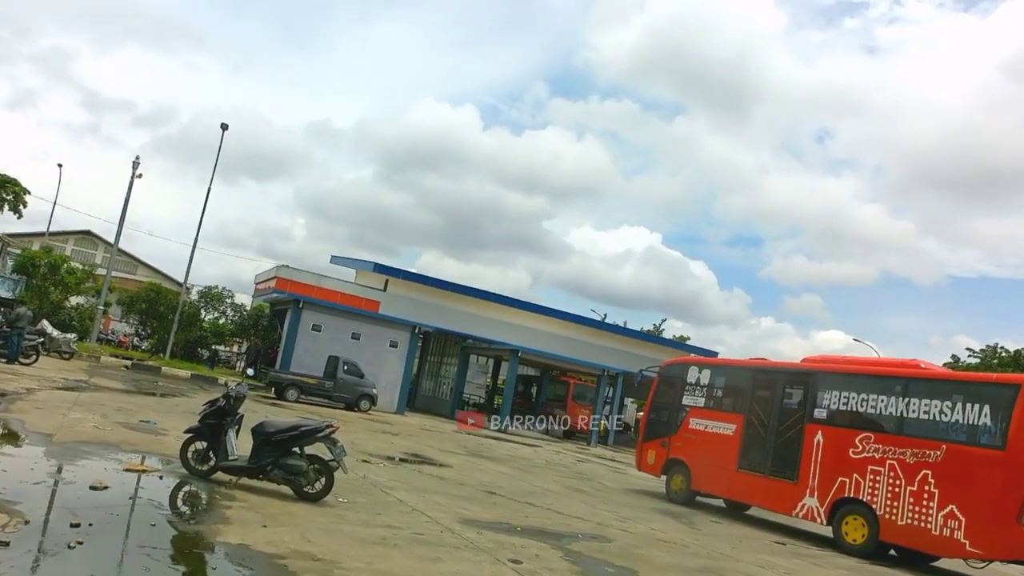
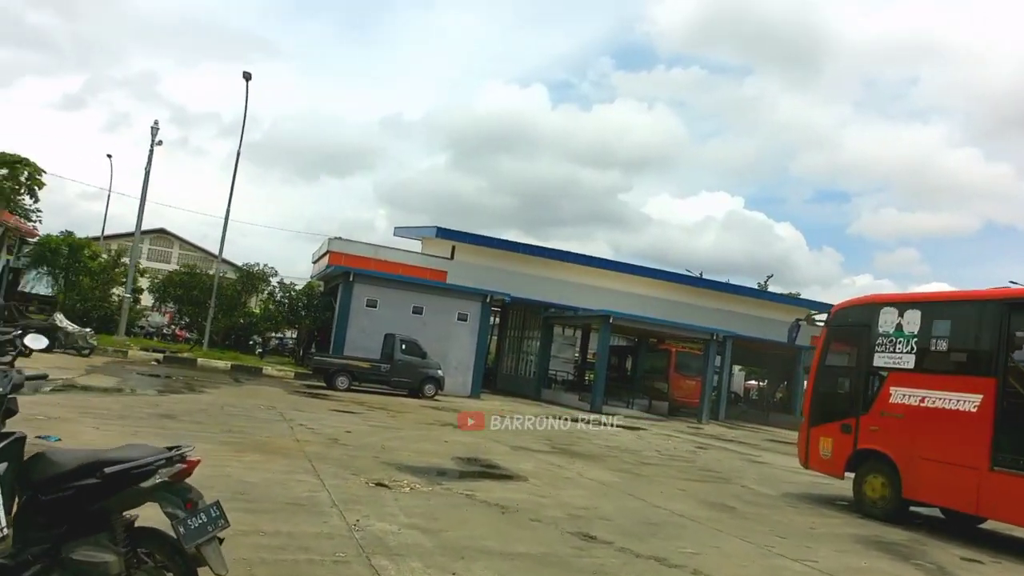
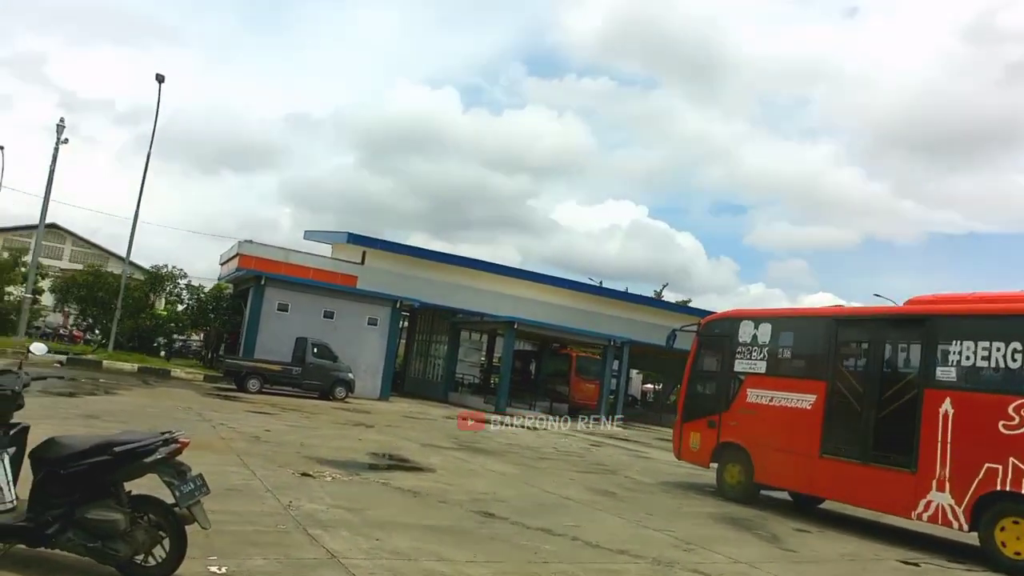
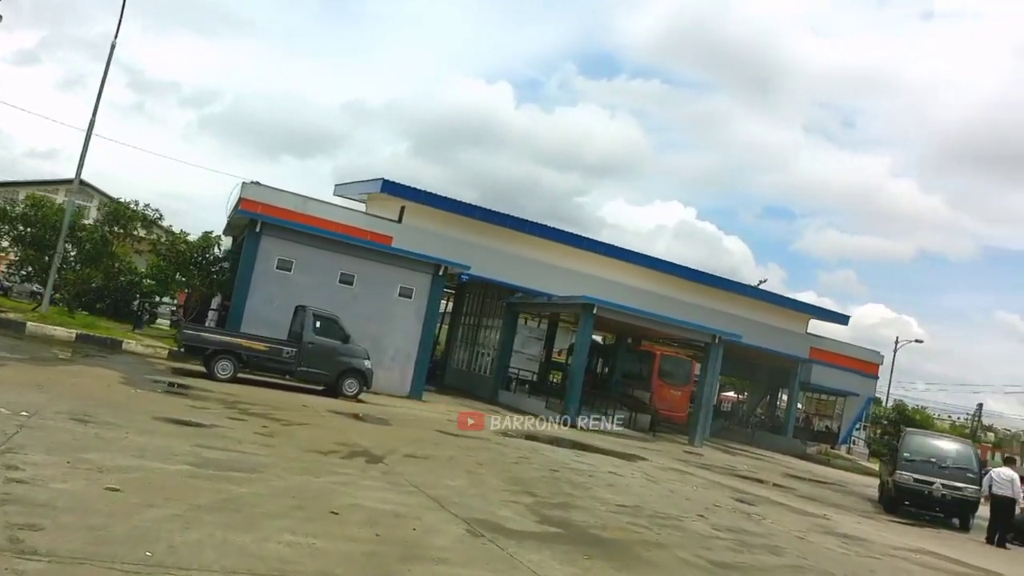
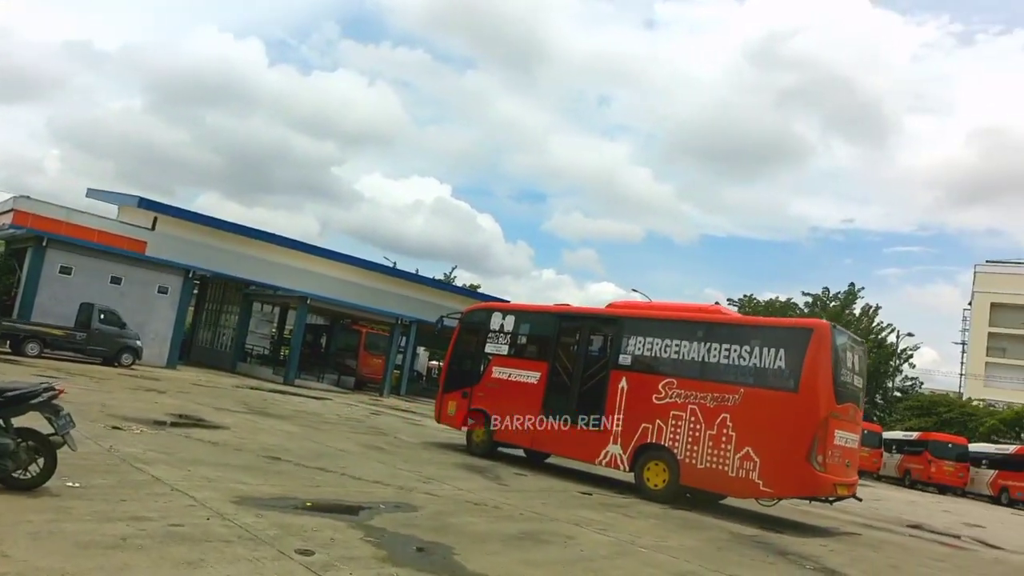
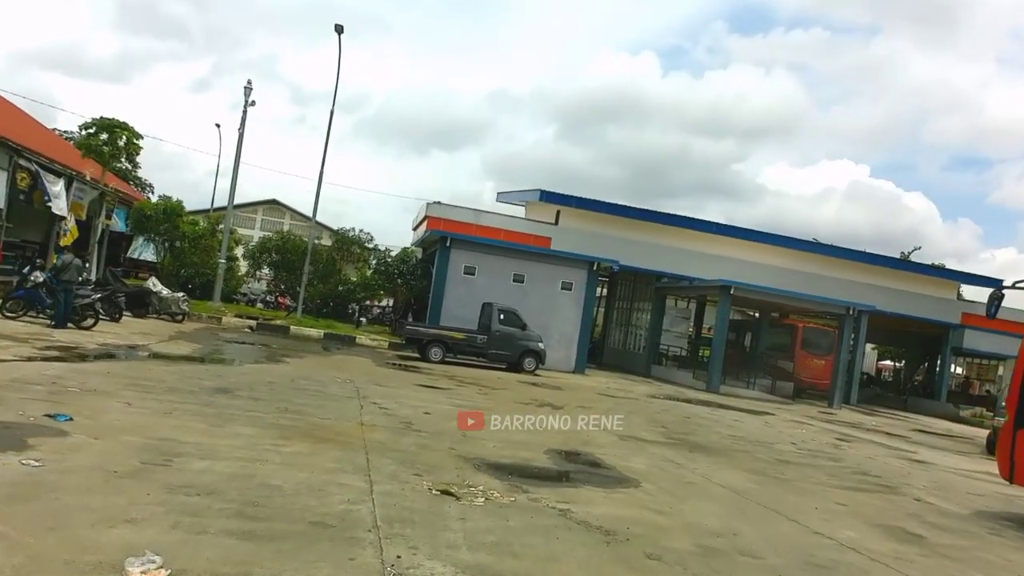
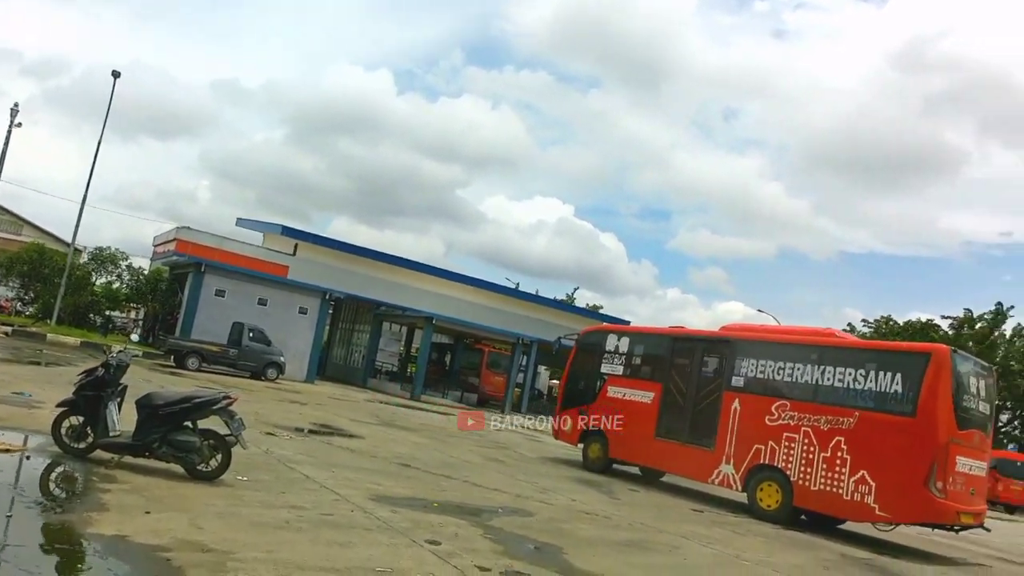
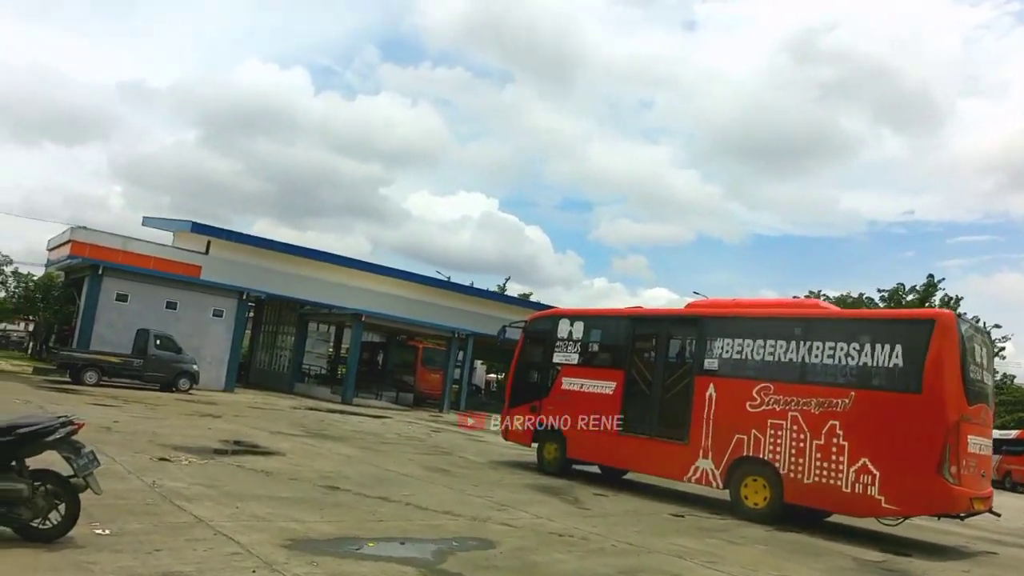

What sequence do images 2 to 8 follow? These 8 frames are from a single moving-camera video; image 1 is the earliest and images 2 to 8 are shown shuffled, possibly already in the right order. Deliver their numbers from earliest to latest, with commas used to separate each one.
7, 5, 8, 3, 2, 6, 4
